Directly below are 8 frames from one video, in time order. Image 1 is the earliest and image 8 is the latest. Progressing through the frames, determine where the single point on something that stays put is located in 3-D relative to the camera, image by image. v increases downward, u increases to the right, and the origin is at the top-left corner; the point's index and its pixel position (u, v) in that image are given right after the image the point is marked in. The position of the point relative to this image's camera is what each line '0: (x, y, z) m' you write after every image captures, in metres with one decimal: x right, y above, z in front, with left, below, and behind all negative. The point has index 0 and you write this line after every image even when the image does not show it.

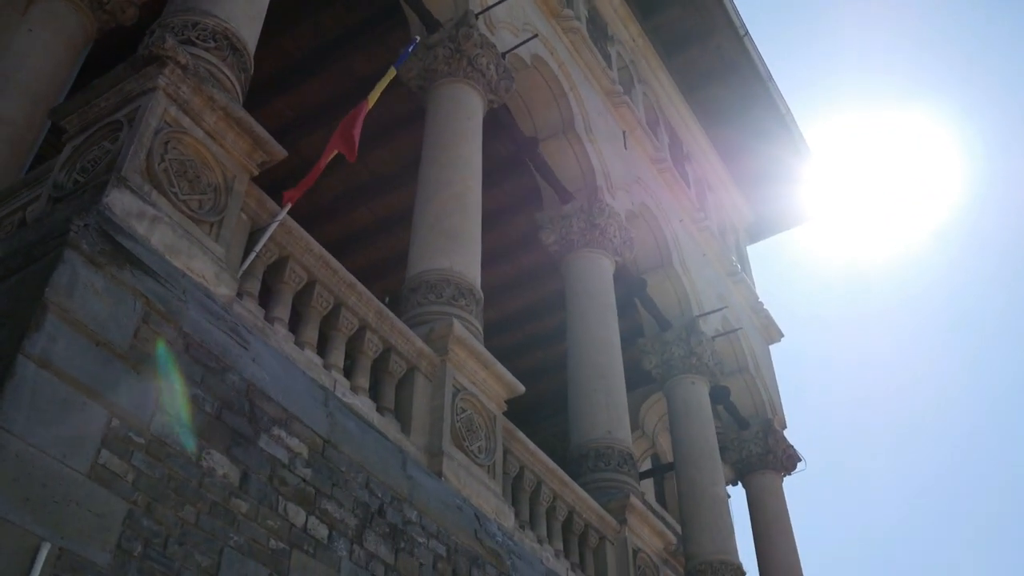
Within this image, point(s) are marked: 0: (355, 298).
0: (-1.1, -0.1, +6.6) m
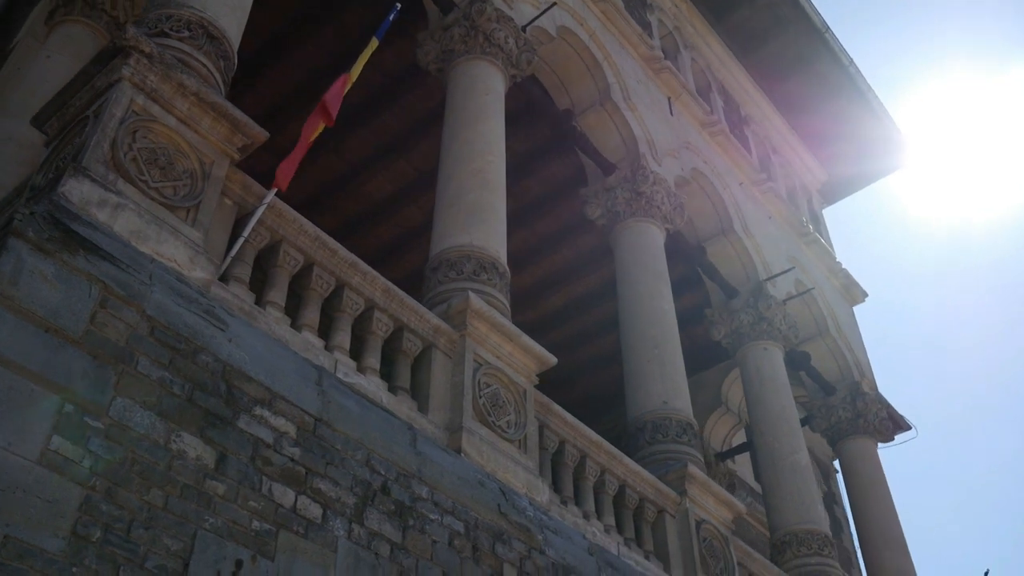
0: (-1.0, +0.1, +6.4) m
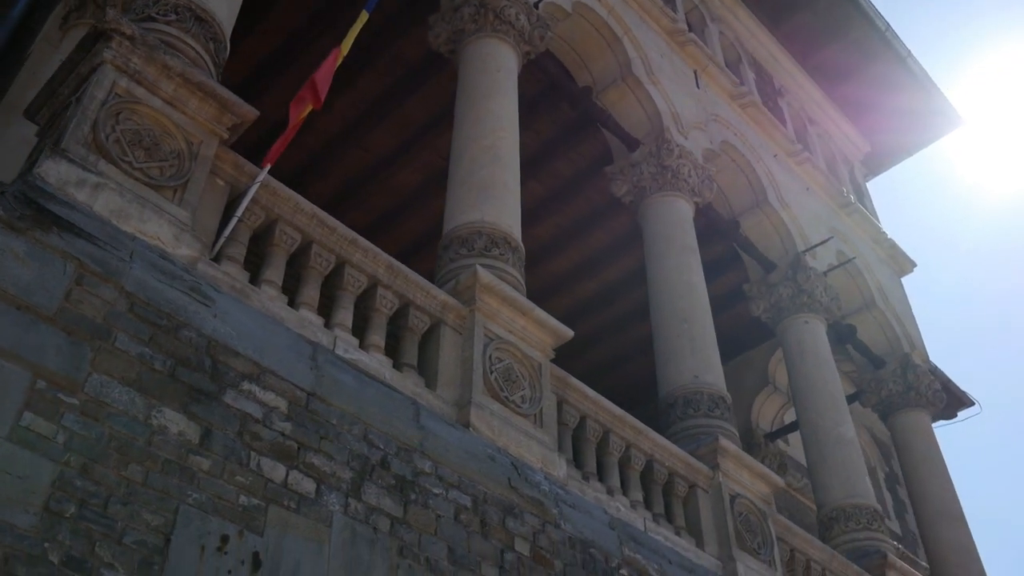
0: (-1.0, +0.2, +6.3) m
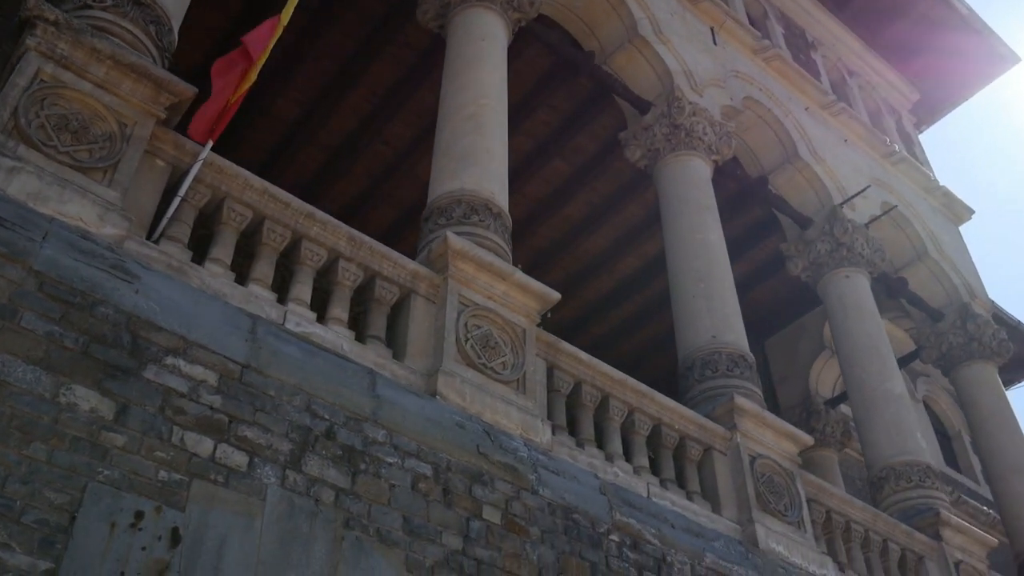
0: (-1.2, +0.4, +6.2) m
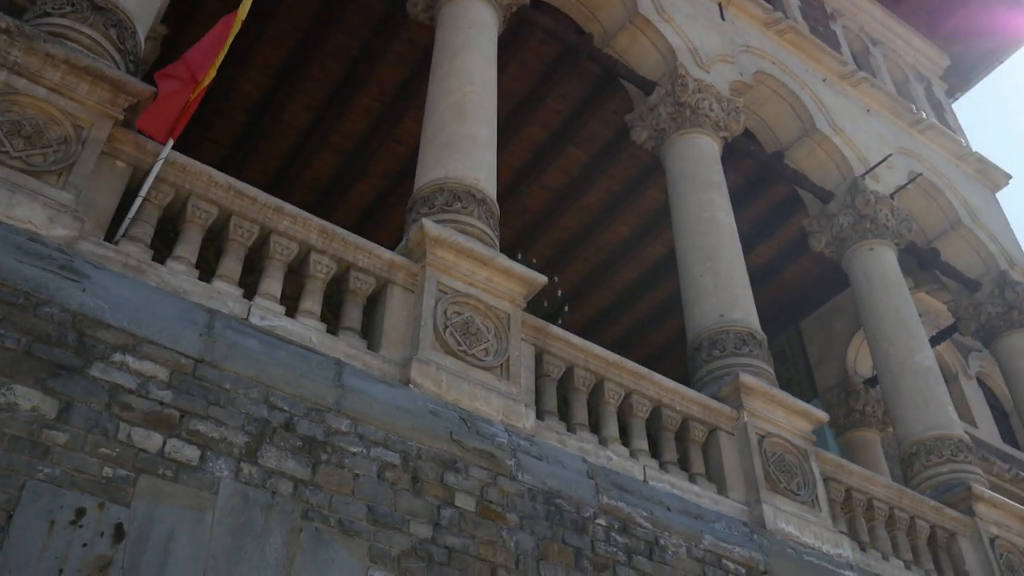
0: (-1.4, +0.4, +6.1) m
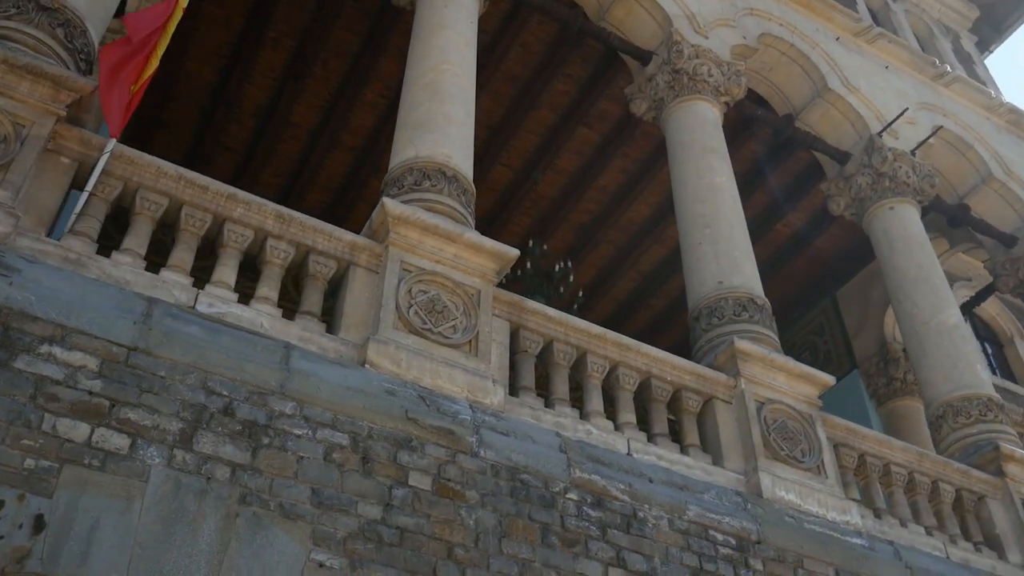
0: (-1.7, +0.5, +6.0) m
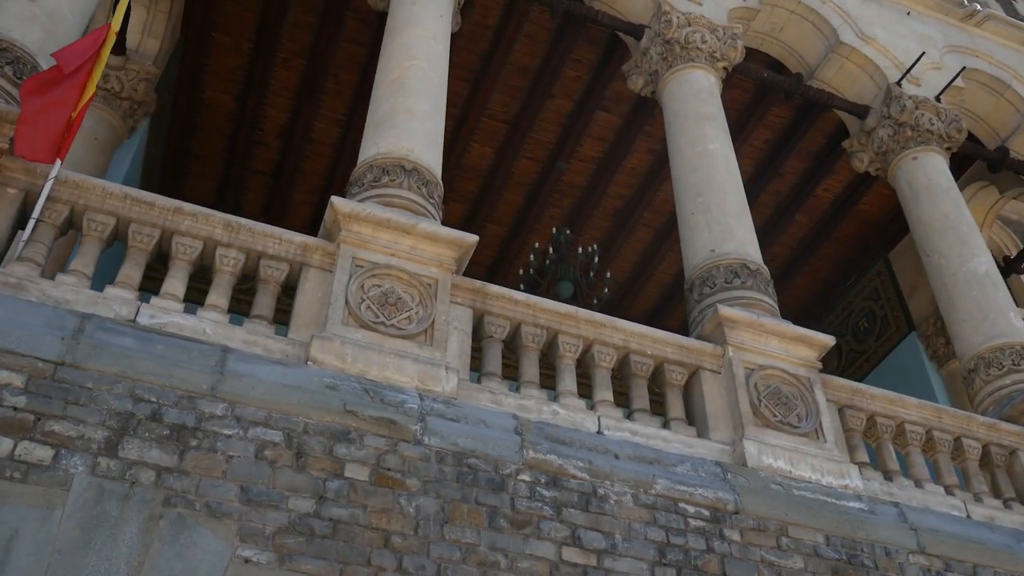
0: (-2.0, +0.4, +6.1) m
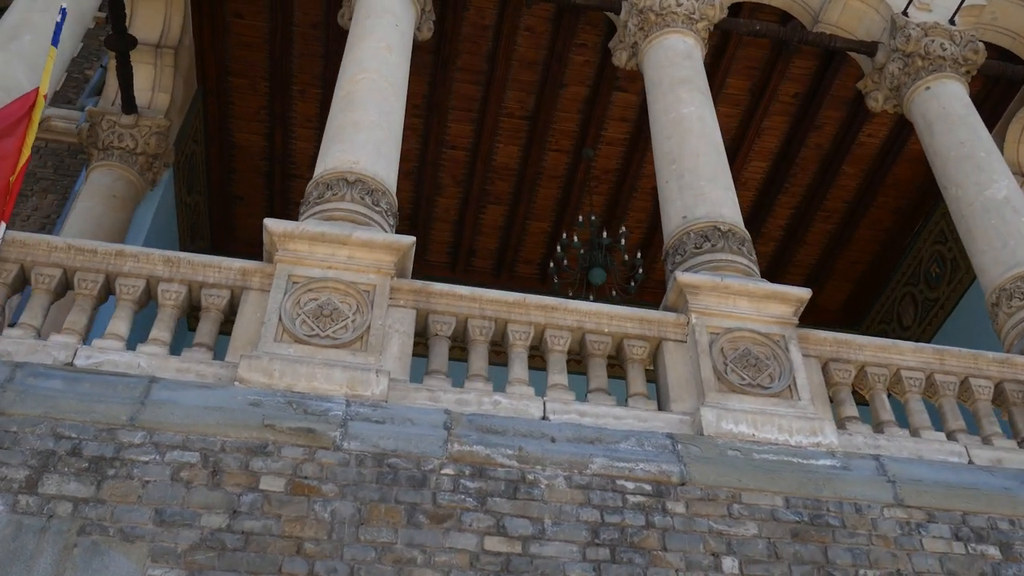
0: (-2.5, +0.2, +6.4) m
